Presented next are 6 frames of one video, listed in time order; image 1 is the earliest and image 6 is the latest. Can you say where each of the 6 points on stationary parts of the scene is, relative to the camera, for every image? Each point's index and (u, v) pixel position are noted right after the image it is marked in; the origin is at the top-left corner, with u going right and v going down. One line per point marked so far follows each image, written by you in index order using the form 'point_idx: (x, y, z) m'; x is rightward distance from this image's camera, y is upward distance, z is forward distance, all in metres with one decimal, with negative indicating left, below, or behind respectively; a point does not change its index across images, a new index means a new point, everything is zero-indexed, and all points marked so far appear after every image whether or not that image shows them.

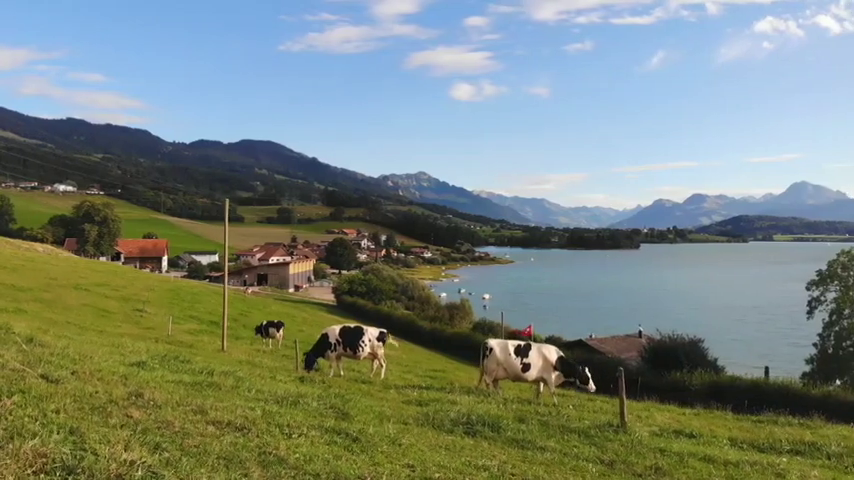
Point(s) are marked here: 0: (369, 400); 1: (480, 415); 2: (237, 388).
0: (-1.2, -3.0, +12.2) m
1: (+1.1, -3.2, +11.5) m
2: (-2.9, -2.4, +10.2) m
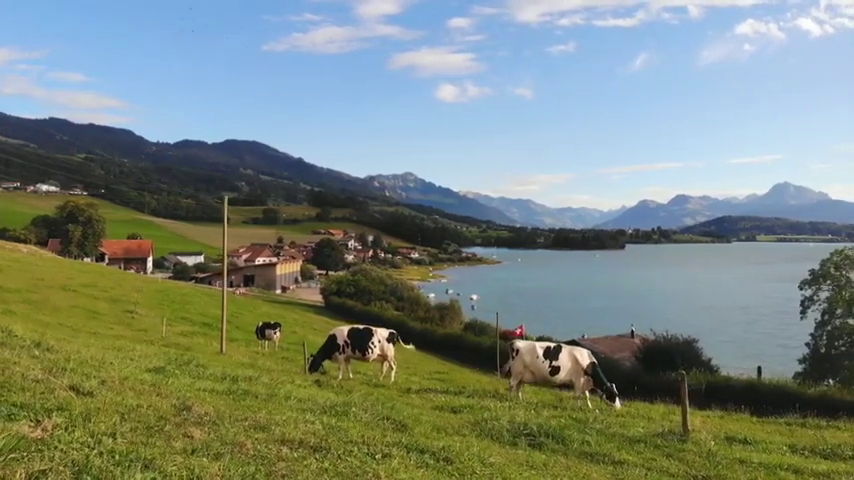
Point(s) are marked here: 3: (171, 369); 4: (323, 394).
0: (-0.5, -3.0, +11.4) m
1: (+1.9, -3.1, +10.6) m
2: (-2.2, -2.3, +9.3) m
3: (-4.5, -2.3, +11.4) m
4: (-1.8, -2.8, +11.5) m
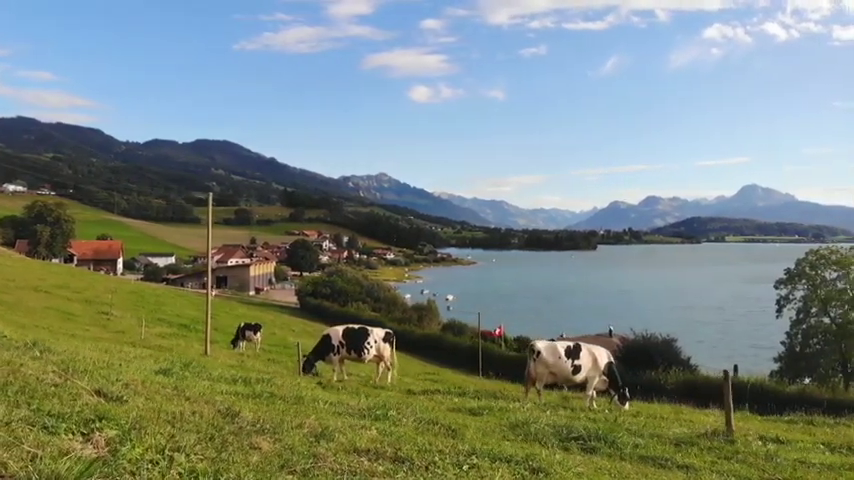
0: (0.0, -2.8, +10.7) m
1: (+2.3, -2.9, +10.1) m
2: (-1.7, -2.2, +8.6) m
3: (-4.1, -2.2, +10.6) m
4: (-1.4, -2.7, +10.8) m
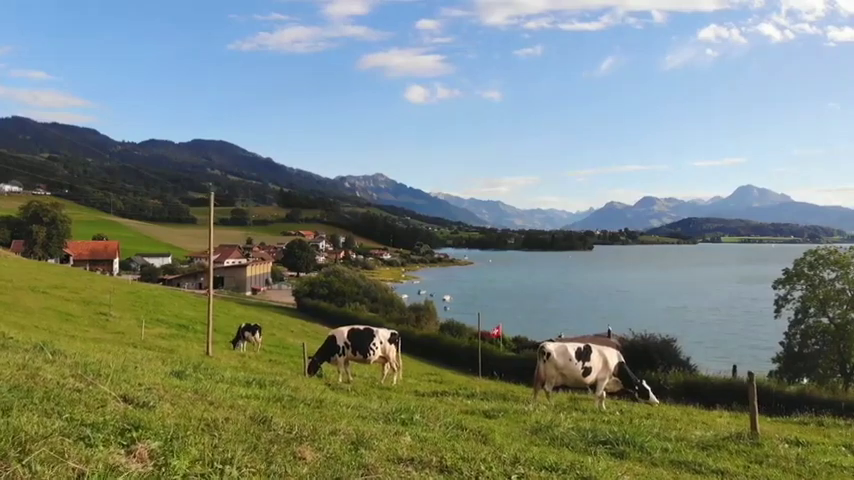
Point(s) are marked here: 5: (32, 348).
0: (+0.2, -2.8, +10.5) m
1: (+2.6, -2.9, +9.9) m
2: (-1.4, -2.2, +8.4) m
3: (-3.8, -2.2, +10.3) m
4: (-1.2, -2.6, +10.6) m
5: (-6.1, -1.7, +9.8) m
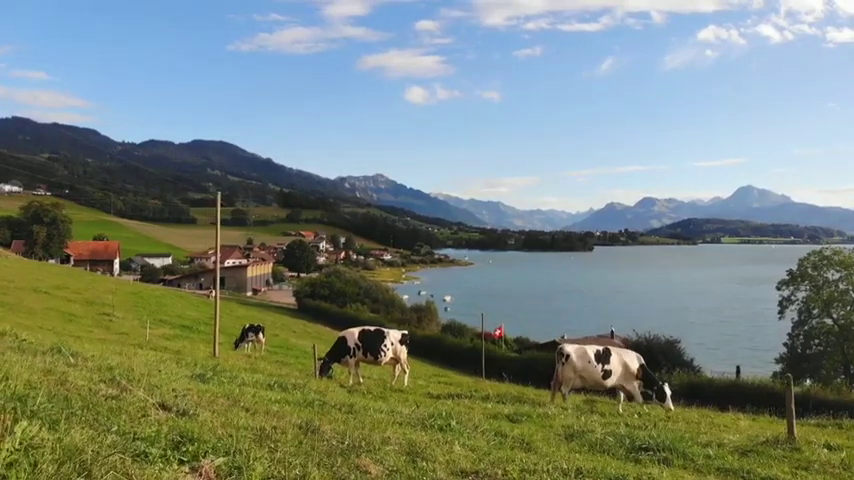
0: (+0.6, -2.8, +10.2) m
1: (+3.0, -2.9, +9.6) m
2: (-1.0, -2.1, +8.1) m
3: (-3.4, -2.2, +10.1) m
4: (-0.8, -2.6, +10.3) m
5: (-5.7, -1.7, +9.5) m
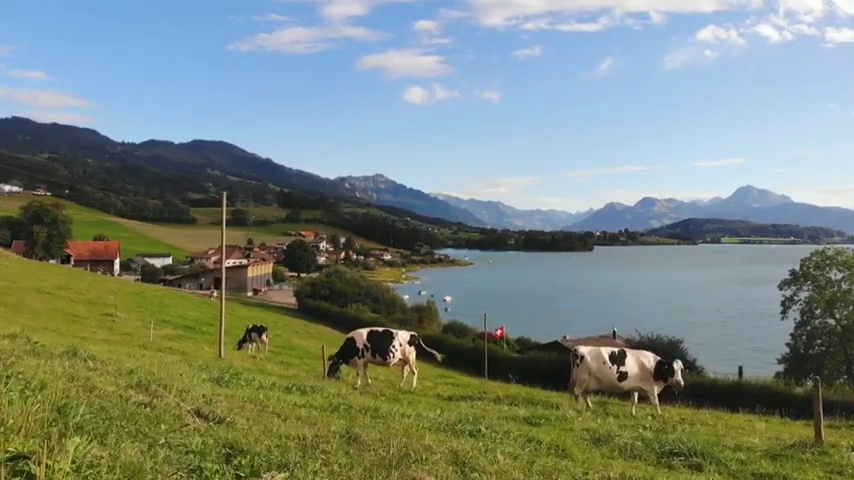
0: (+0.9, -2.8, +10.1) m
1: (+3.3, -2.9, +9.4) m
2: (-0.7, -2.2, +8.0) m
3: (-3.1, -2.2, +9.9) m
4: (-0.4, -2.6, +10.1) m
5: (-5.4, -1.7, +9.3) m
